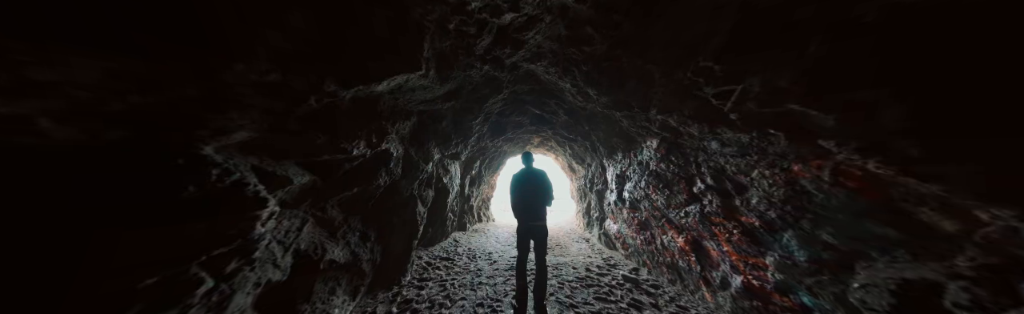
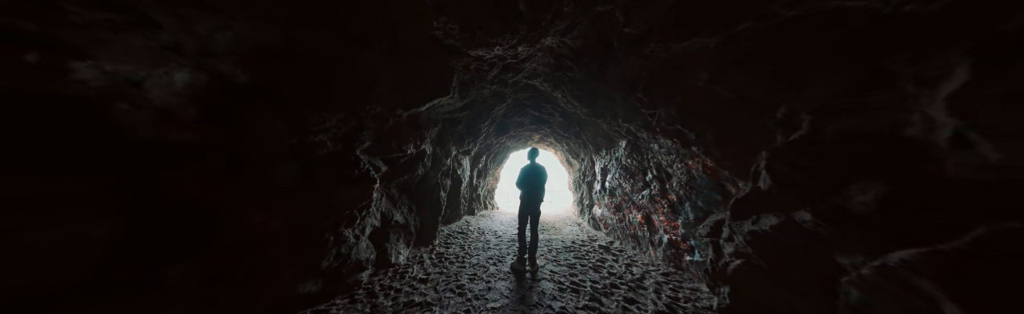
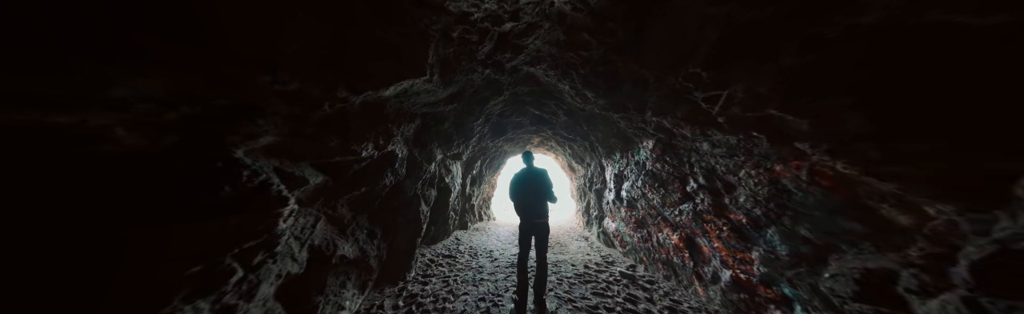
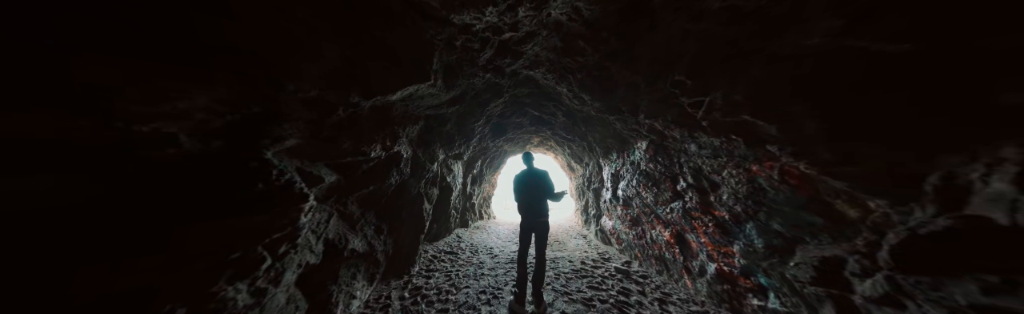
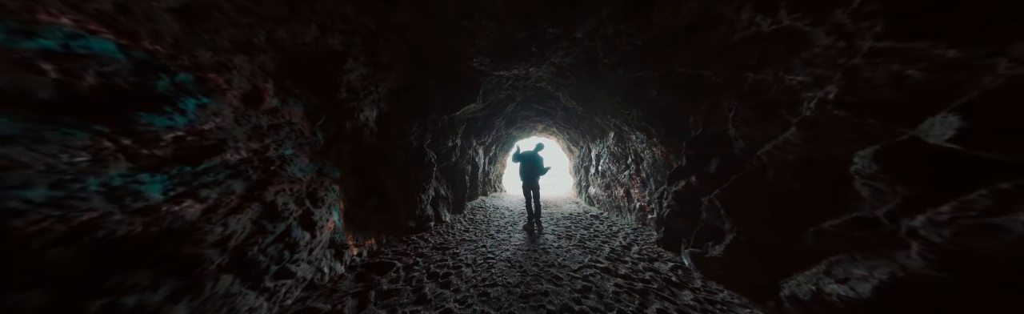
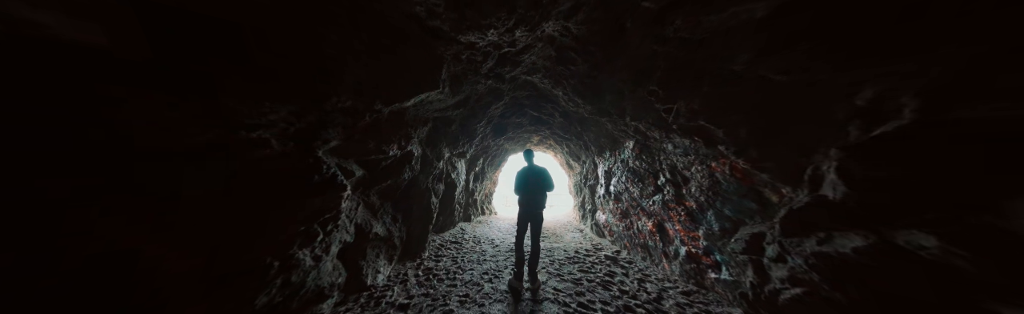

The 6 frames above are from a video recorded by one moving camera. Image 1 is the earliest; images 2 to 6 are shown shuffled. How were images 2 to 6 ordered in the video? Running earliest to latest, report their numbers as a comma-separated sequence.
3, 4, 6, 2, 5
